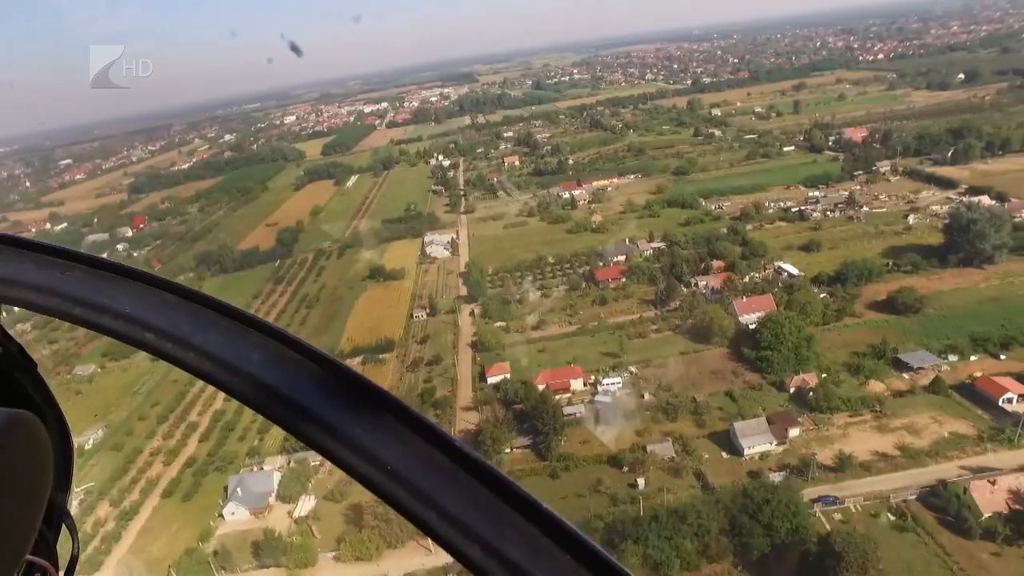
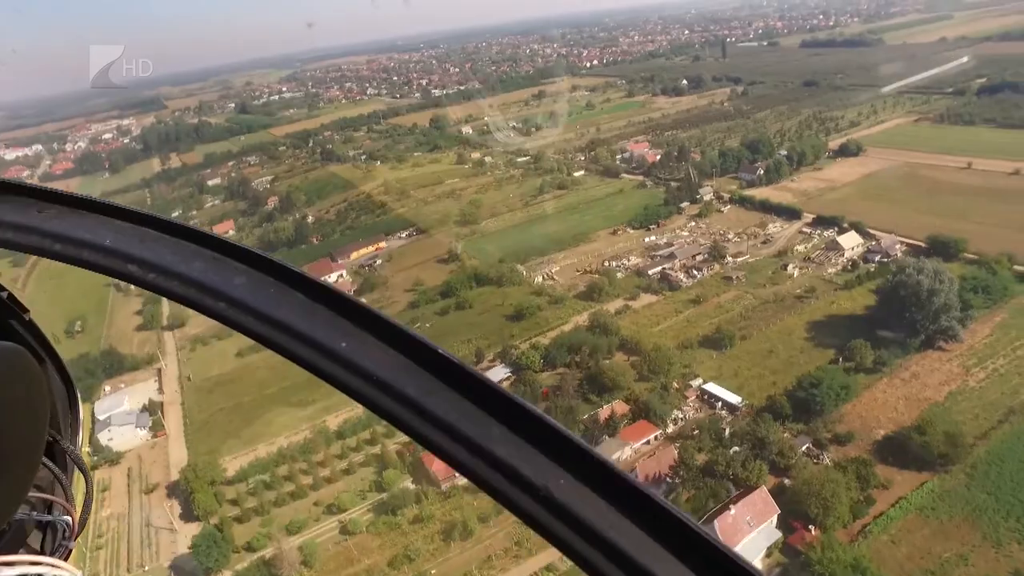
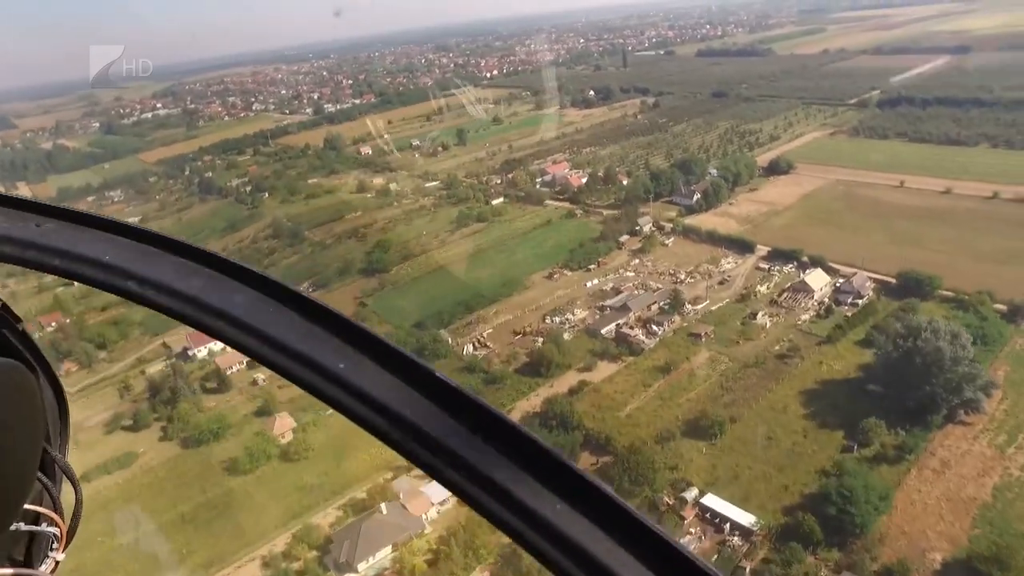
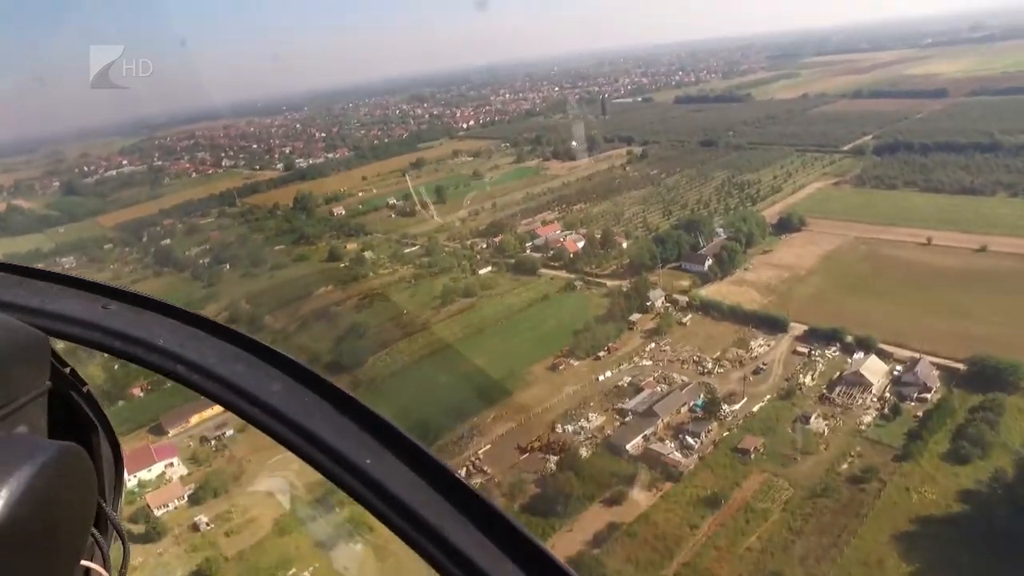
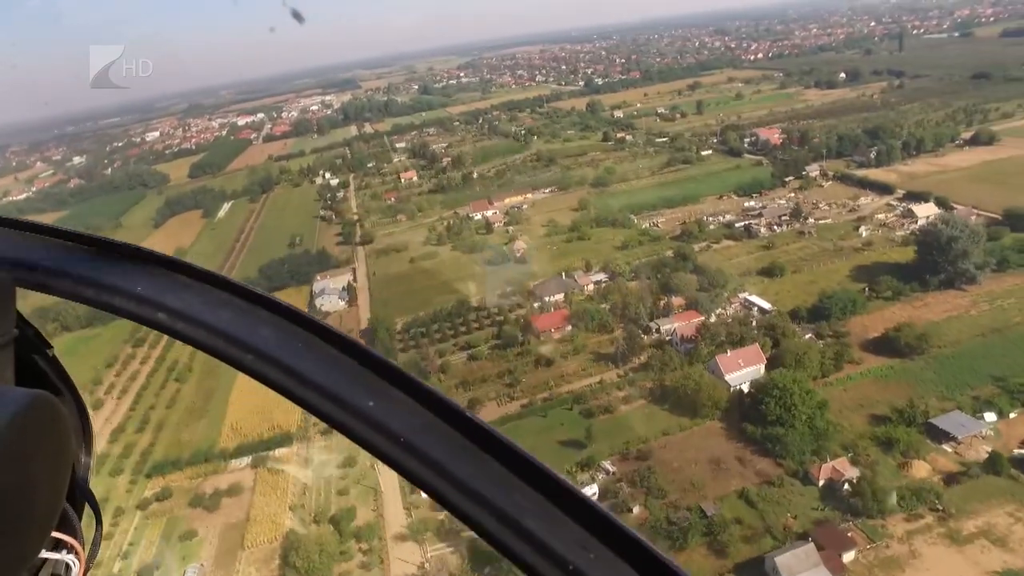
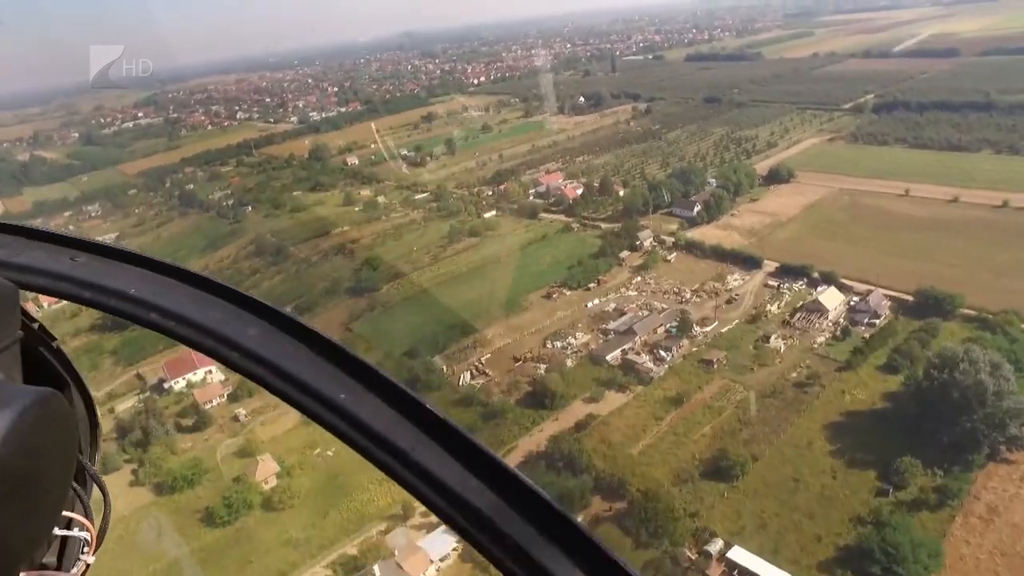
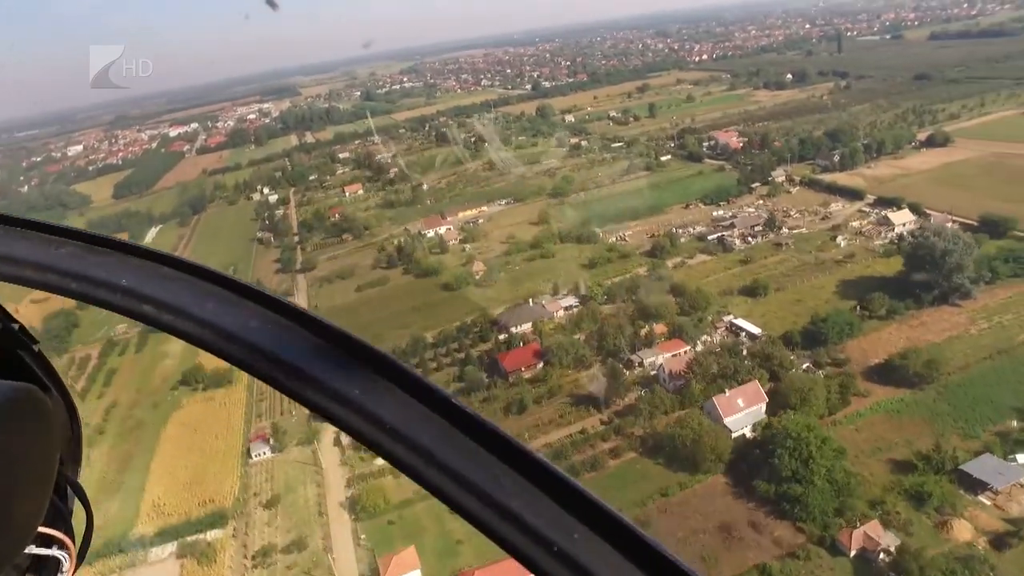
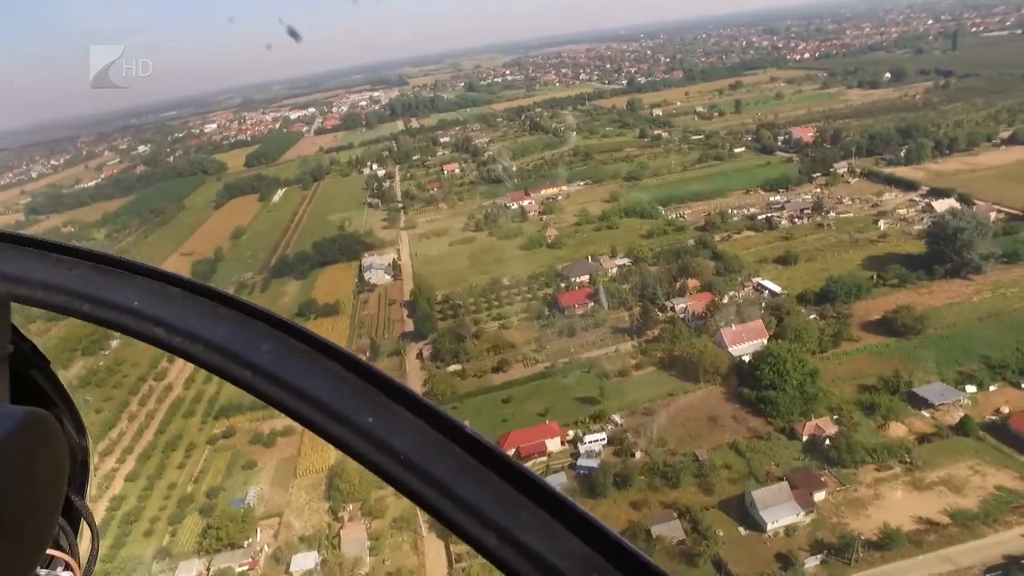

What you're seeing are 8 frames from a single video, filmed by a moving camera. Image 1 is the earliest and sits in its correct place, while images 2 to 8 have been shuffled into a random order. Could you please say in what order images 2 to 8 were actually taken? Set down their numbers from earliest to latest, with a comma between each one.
8, 5, 7, 2, 3, 6, 4
